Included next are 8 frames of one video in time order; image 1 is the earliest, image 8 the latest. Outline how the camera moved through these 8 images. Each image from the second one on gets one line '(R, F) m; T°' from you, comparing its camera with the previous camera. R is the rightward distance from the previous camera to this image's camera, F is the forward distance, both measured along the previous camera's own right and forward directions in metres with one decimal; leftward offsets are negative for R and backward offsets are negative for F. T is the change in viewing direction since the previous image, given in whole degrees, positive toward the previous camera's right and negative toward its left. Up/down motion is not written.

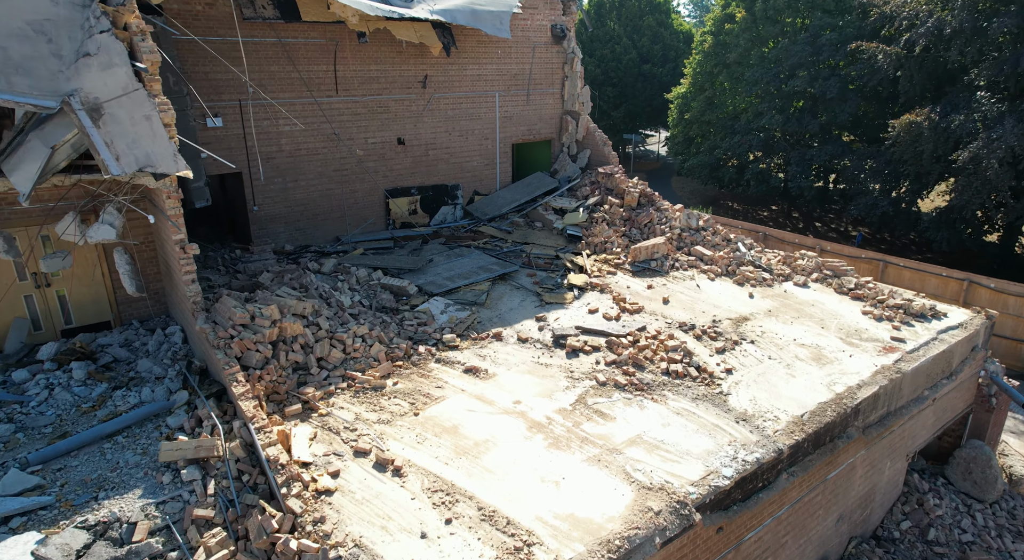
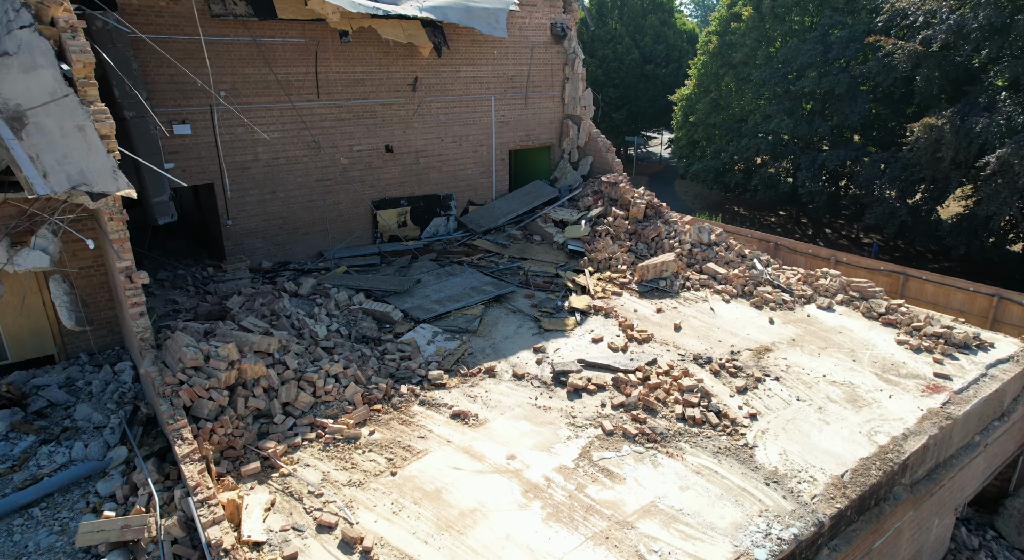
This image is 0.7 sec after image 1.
(+0.1, +1.0) m; 0°
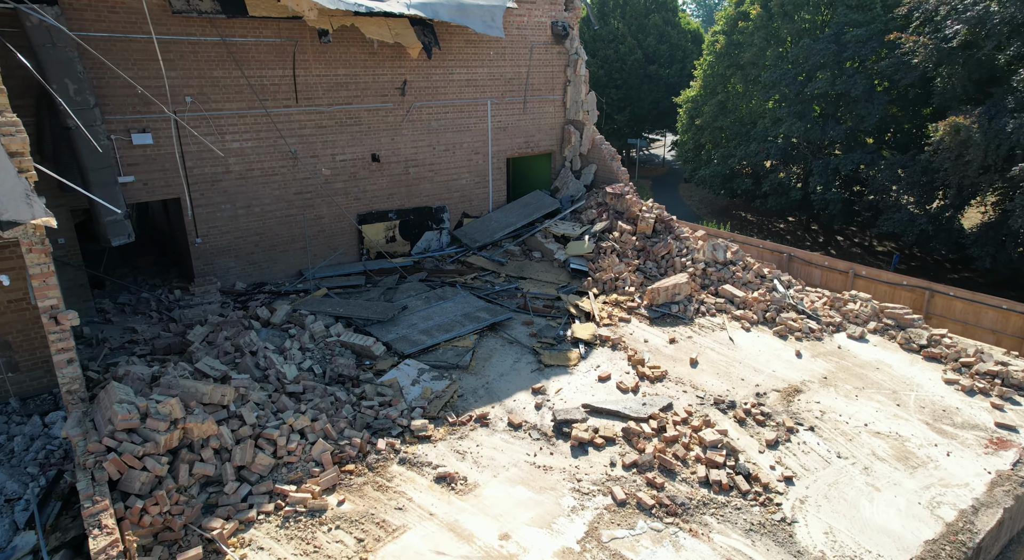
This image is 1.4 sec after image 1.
(+0.1, +1.1) m; 0°
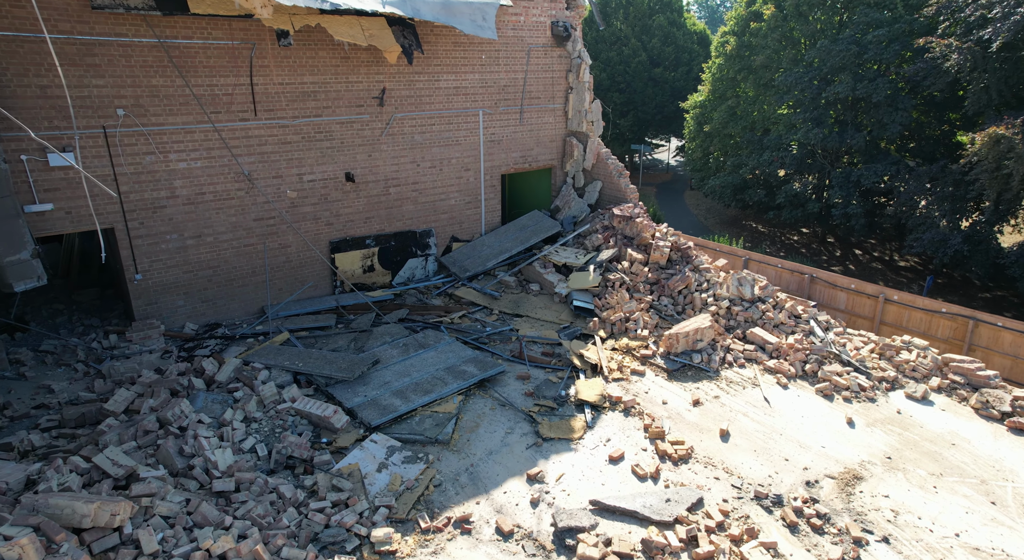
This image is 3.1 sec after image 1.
(+0.1, +1.6) m; 0°
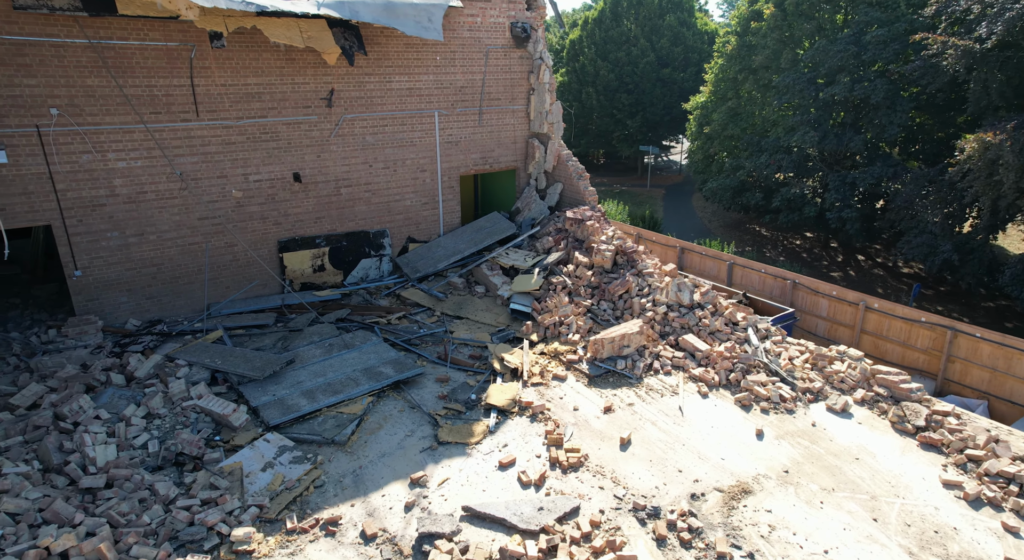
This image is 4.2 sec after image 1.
(+1.6, +0.1) m; -3°
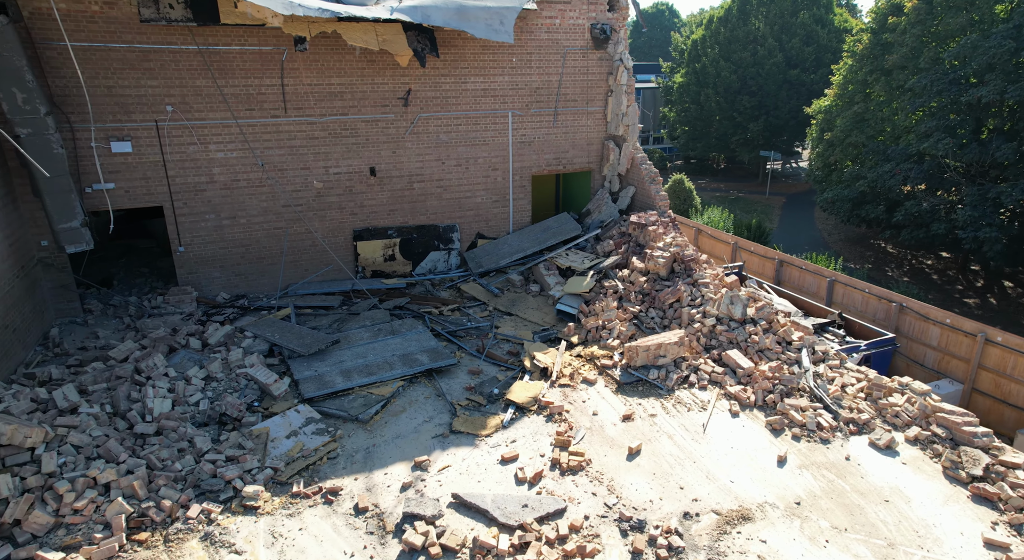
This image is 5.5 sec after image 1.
(+1.2, +0.1) m; -12°
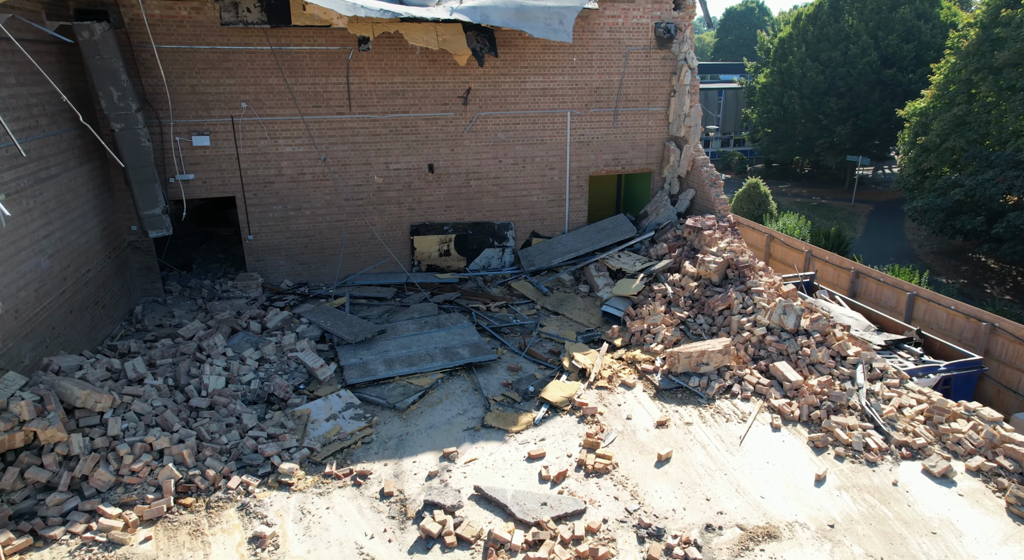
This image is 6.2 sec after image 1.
(+0.4, 0.0) m; -7°
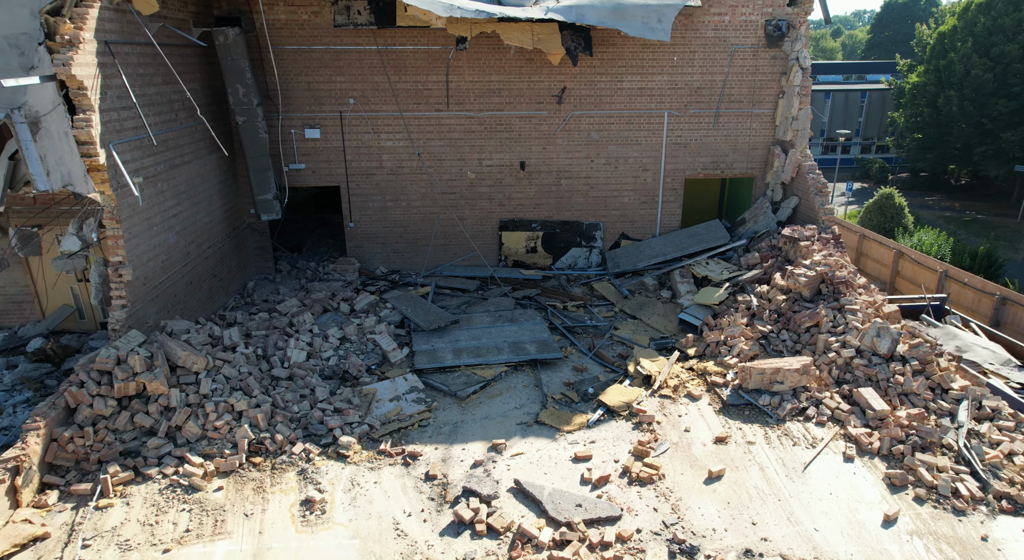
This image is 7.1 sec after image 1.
(+0.6, +0.1) m; -11°
